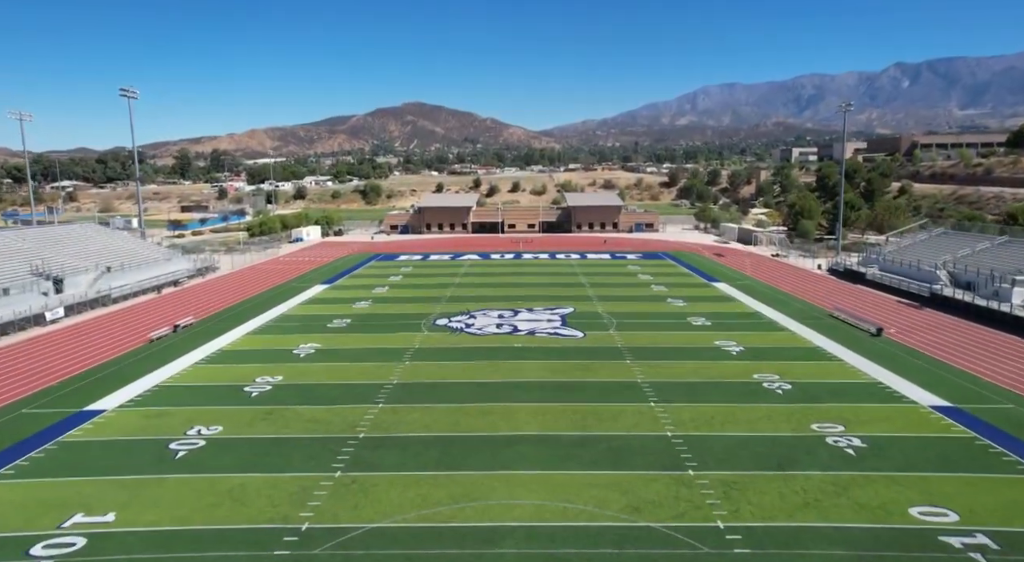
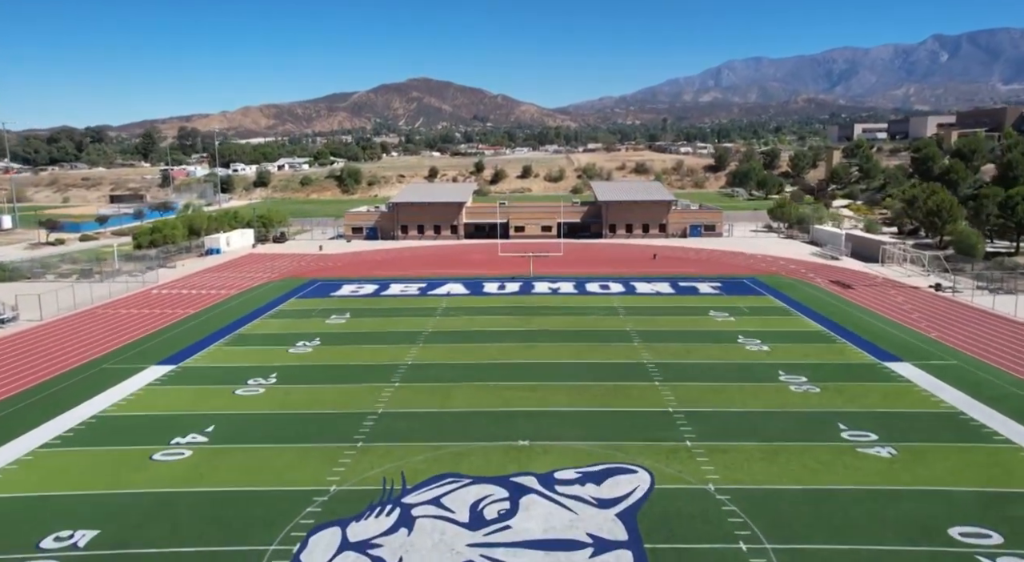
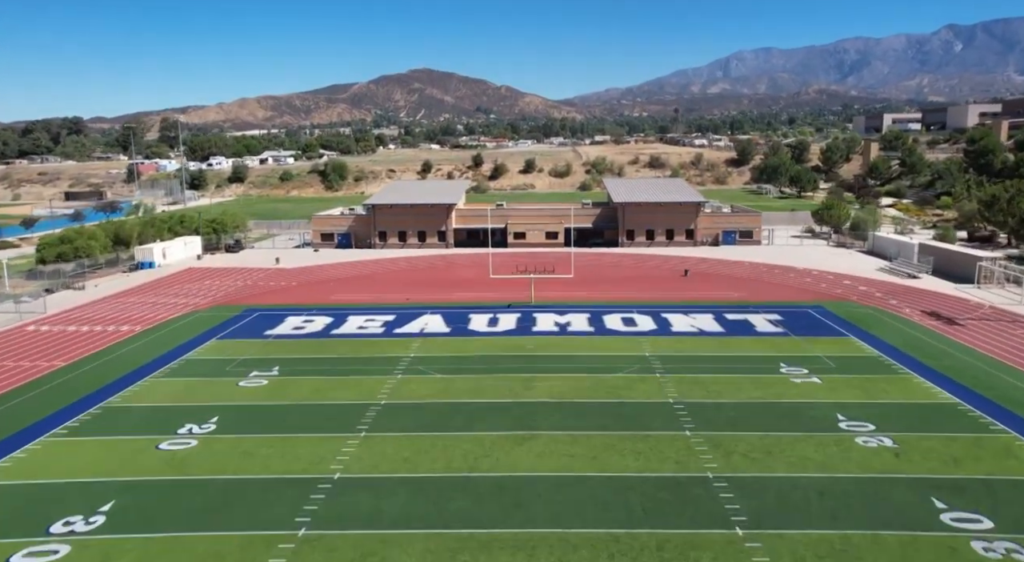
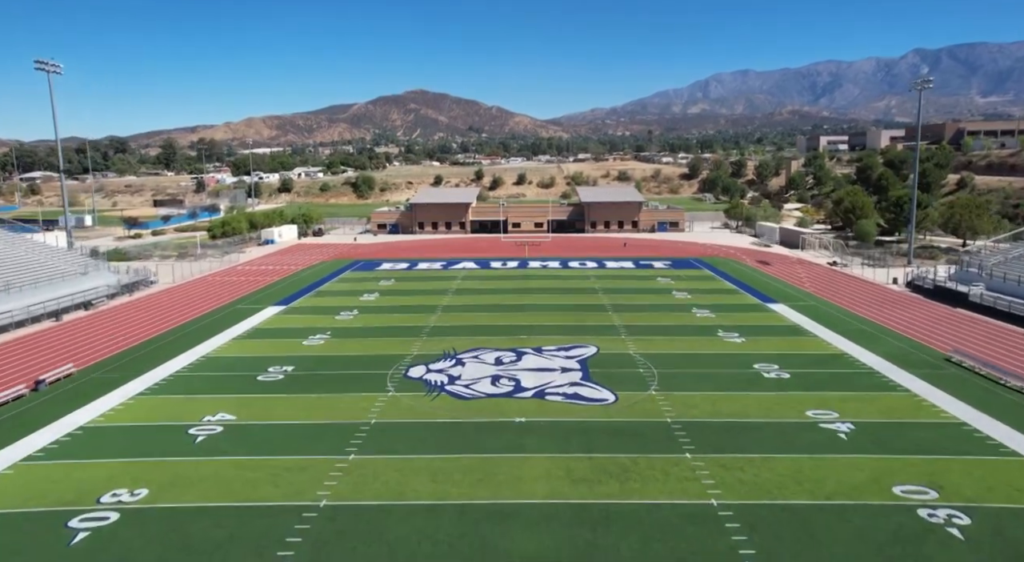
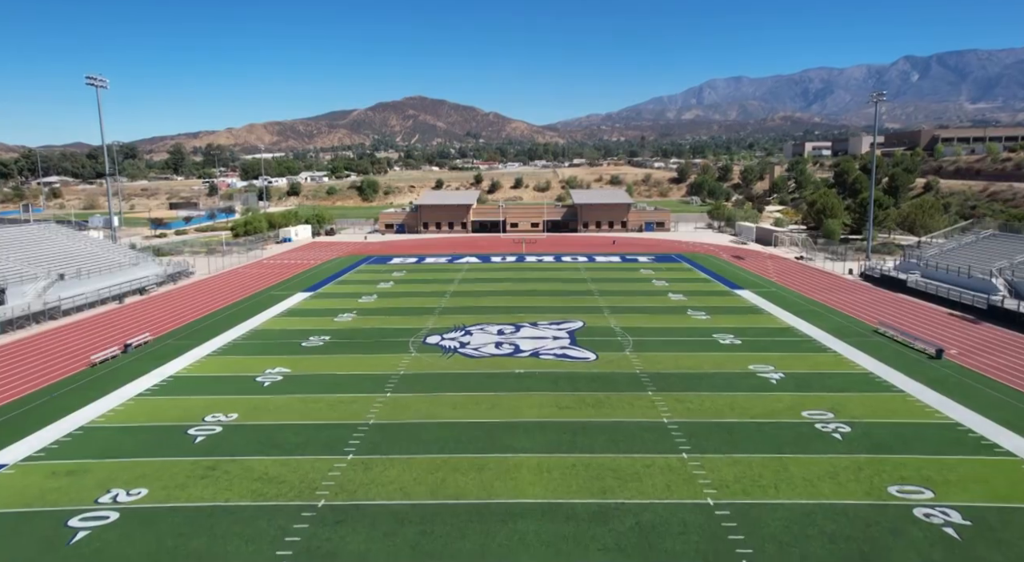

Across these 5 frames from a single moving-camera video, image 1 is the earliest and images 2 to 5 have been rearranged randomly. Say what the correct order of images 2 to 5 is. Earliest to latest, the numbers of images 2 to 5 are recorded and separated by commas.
5, 4, 2, 3
